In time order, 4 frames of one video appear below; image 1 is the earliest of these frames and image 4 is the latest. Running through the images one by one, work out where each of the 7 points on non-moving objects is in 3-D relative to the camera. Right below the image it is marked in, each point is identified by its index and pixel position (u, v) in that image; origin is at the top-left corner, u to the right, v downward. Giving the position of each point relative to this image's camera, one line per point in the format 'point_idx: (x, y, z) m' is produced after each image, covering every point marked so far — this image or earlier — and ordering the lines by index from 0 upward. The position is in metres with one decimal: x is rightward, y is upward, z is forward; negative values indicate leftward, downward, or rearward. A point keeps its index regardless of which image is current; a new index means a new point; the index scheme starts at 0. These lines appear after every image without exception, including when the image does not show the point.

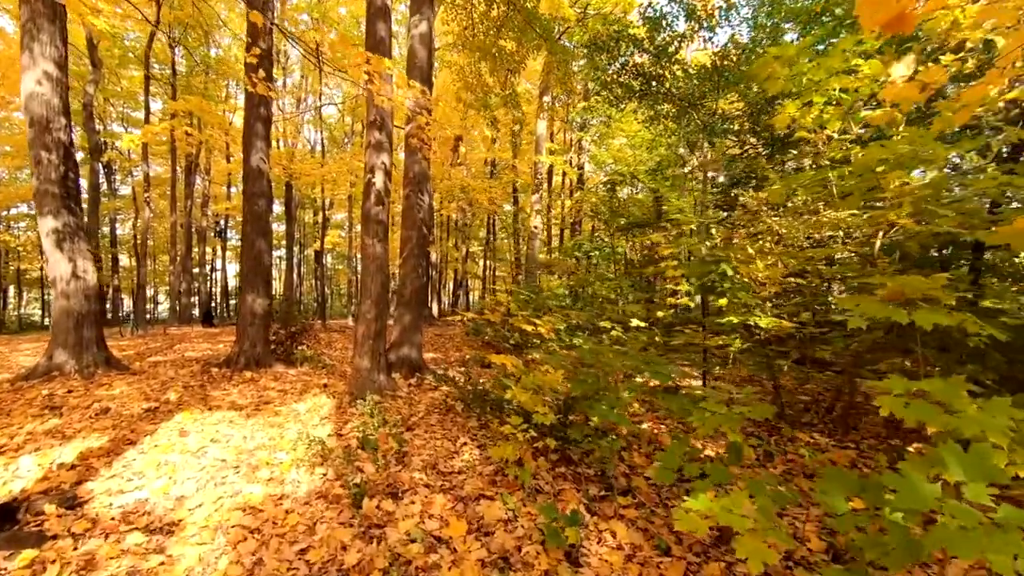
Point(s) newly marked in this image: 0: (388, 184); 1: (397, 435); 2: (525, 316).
0: (-1.5, +1.3, +6.4) m
1: (-1.0, -1.3, +4.5) m
2: (+0.2, -0.5, +8.5) m
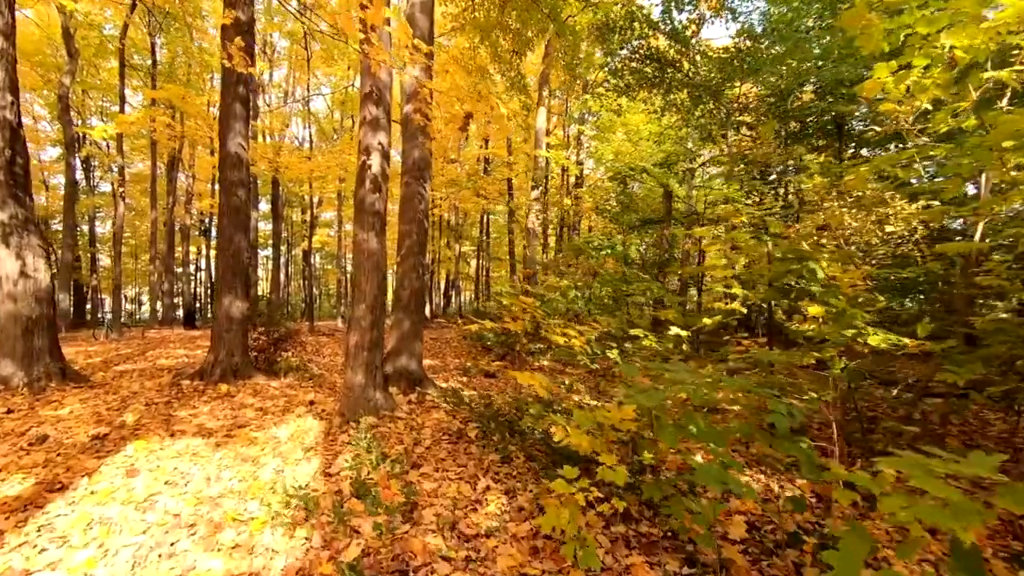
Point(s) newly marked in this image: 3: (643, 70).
0: (-1.3, +1.3, +5.5) m
1: (-0.7, -1.3, +3.5) m
2: (+0.4, -0.5, +7.7) m
3: (+2.8, +4.6, +11.3) m
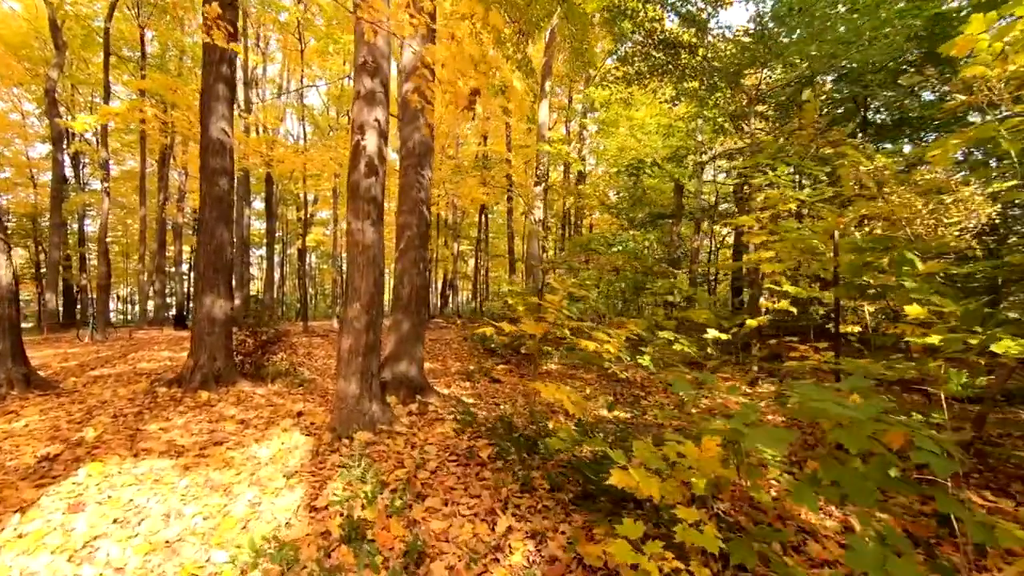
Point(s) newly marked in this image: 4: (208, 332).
0: (-1.2, +1.3, +4.8) m
1: (-0.6, -1.3, +2.9) m
2: (+0.5, -0.5, +7.0) m
3: (+2.9, +4.6, +10.6) m
4: (-4.0, -0.6, +6.8) m
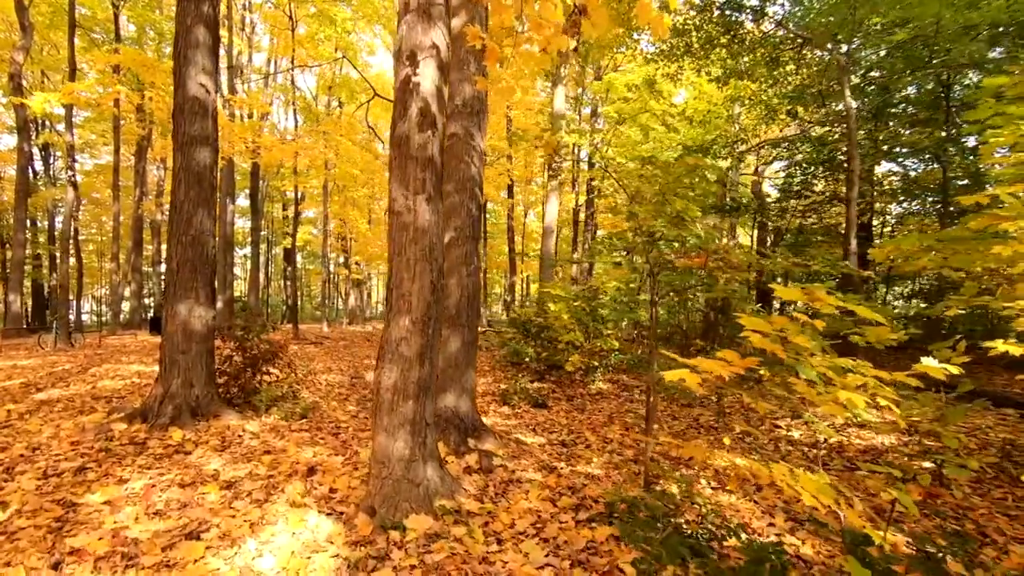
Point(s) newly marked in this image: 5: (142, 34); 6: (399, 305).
0: (-0.4, +1.2, +3.3) m
1: (+0.2, -1.3, +1.4) m
2: (+1.1, -0.5, +5.5) m
3: (+3.5, +4.5, +9.2) m
4: (-3.3, -0.6, +5.2) m
5: (-11.0, +7.7, +15.4) m
6: (-0.7, -0.1, +3.0) m
